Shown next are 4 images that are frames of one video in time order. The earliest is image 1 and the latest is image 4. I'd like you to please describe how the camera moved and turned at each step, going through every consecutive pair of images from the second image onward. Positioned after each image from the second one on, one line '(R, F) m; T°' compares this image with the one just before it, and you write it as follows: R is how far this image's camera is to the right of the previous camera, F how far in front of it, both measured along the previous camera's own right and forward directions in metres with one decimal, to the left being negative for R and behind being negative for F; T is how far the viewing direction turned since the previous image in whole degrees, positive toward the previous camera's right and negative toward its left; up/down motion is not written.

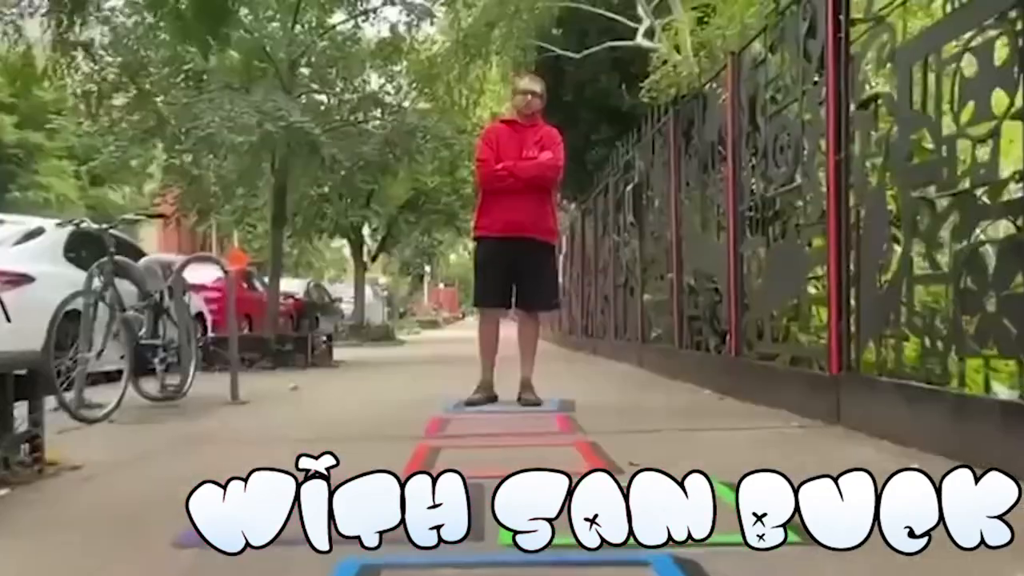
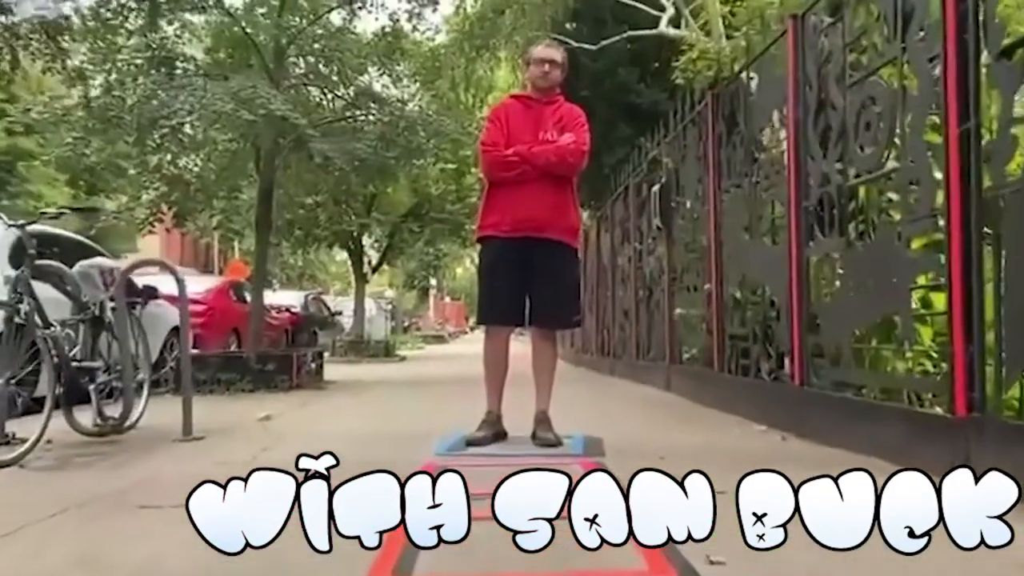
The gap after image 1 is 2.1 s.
(0.0, +1.3) m; 0°
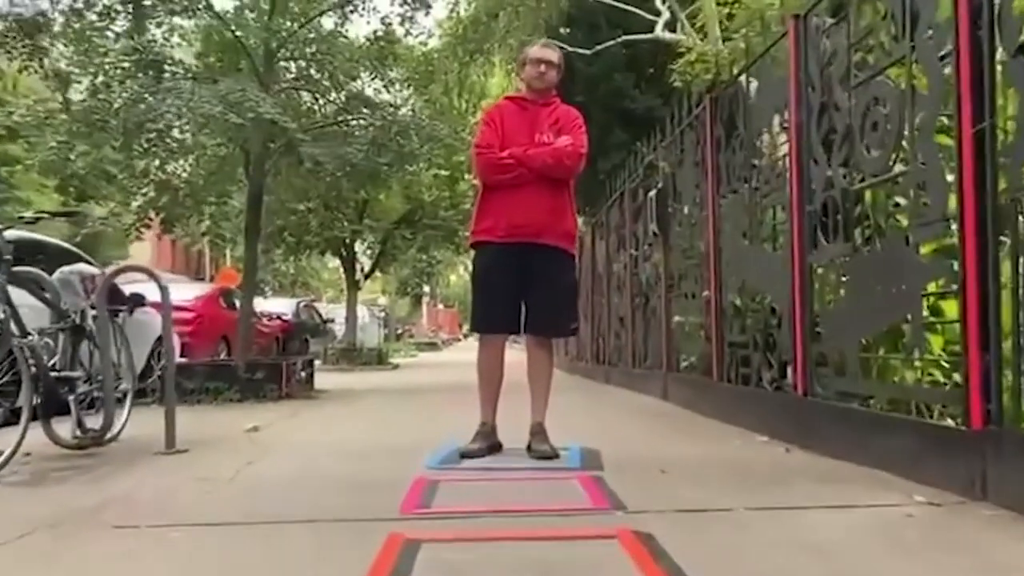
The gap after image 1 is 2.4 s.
(0.0, +0.2) m; 0°
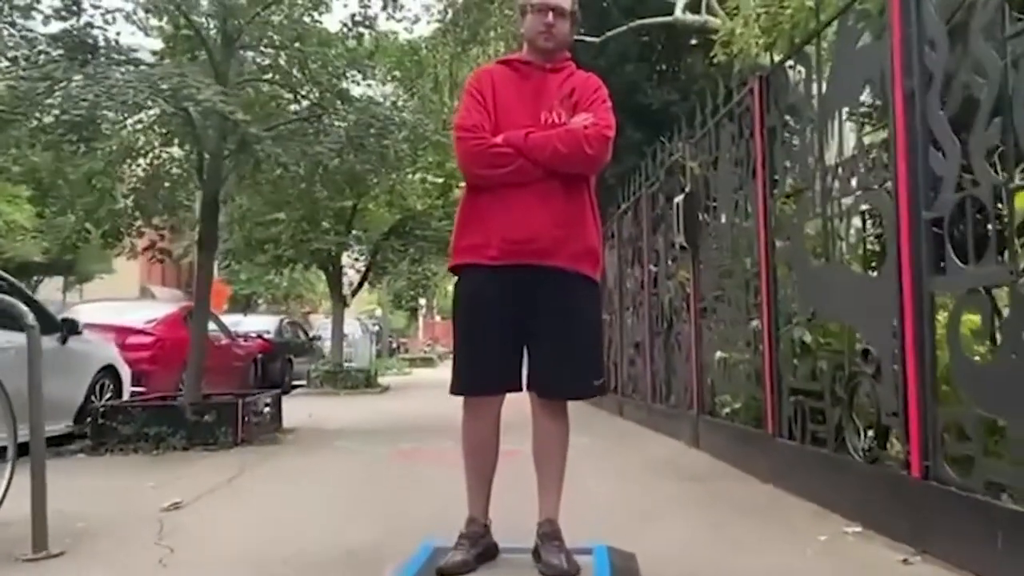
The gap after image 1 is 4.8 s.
(0.0, +1.6) m; 0°
